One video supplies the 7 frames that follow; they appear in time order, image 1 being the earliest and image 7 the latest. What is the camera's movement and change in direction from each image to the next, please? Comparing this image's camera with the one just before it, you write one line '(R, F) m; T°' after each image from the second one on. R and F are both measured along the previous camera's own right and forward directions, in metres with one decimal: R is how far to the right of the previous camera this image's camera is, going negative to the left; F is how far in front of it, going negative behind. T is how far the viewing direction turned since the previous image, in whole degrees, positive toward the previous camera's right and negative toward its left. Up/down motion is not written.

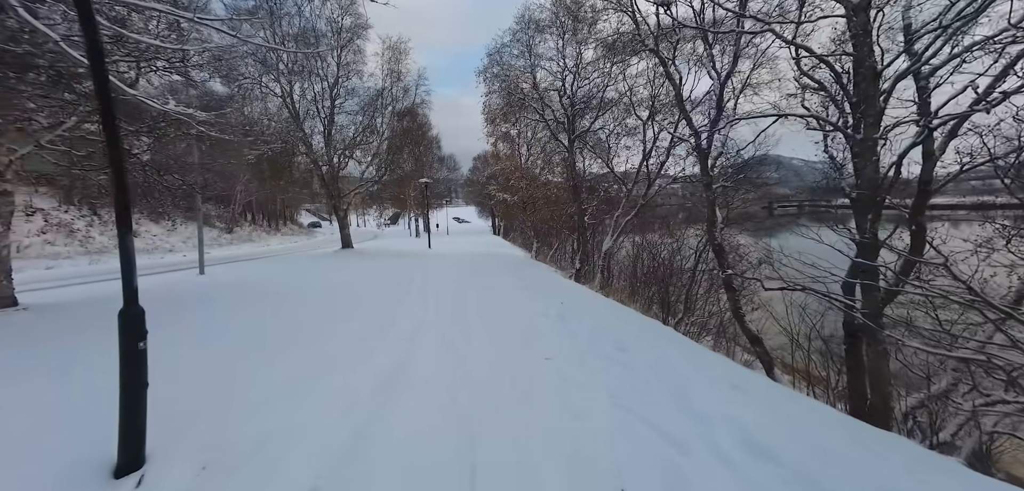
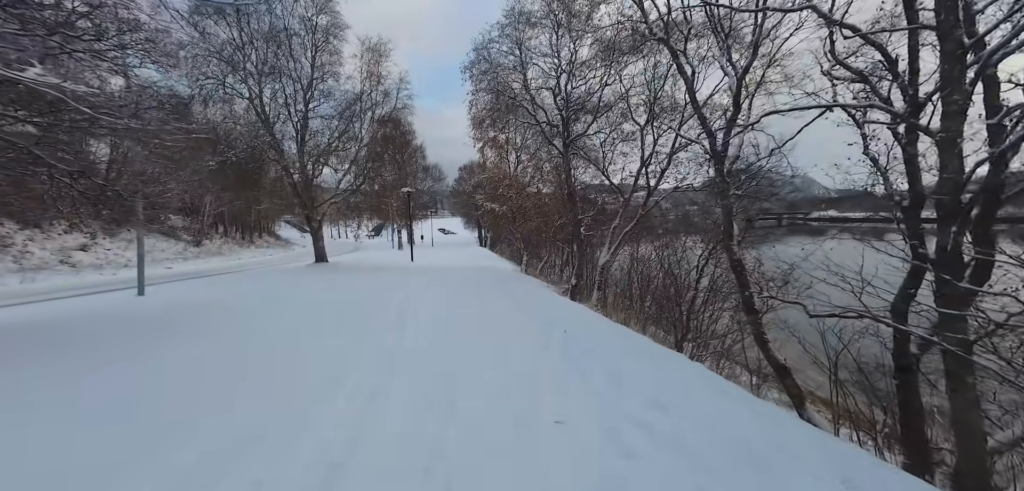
(-0.1, +1.0) m; +2°
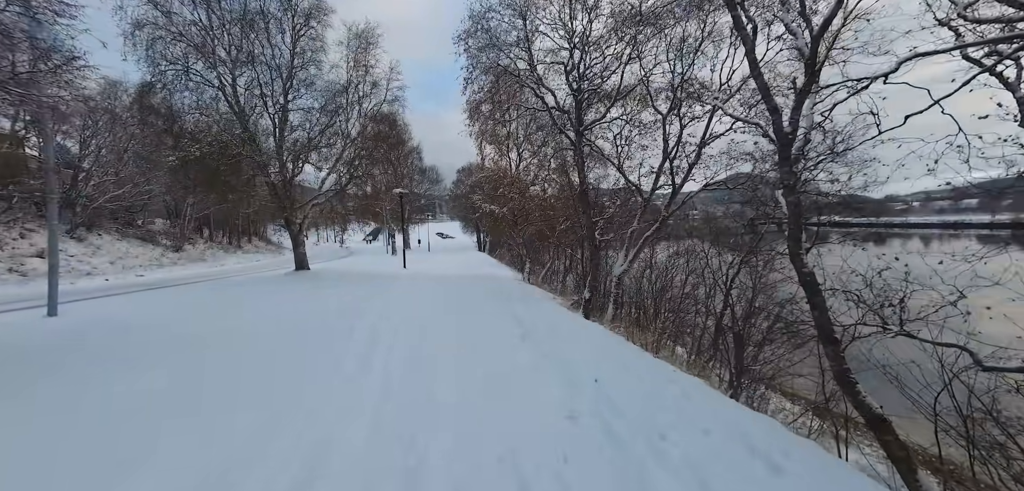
(-0.1, +1.5) m; 0°
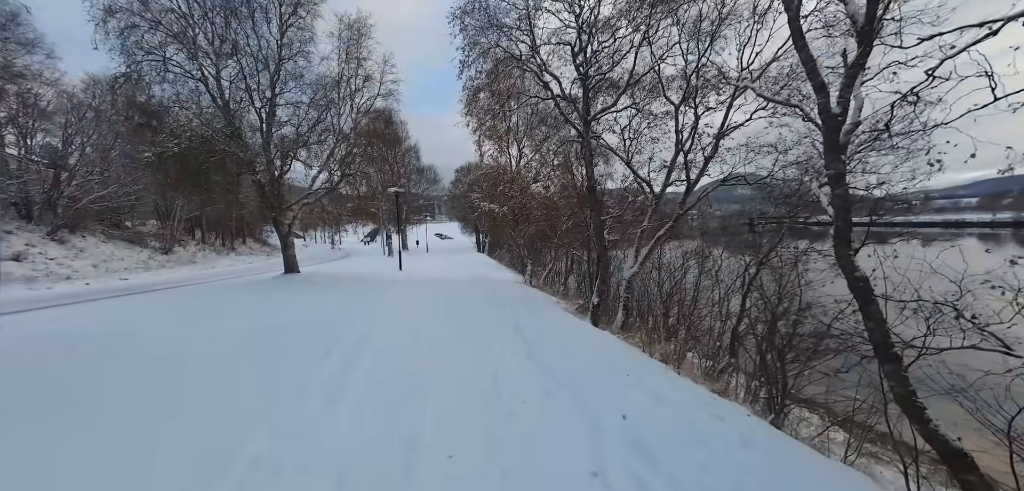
(0.0, +0.7) m; 0°
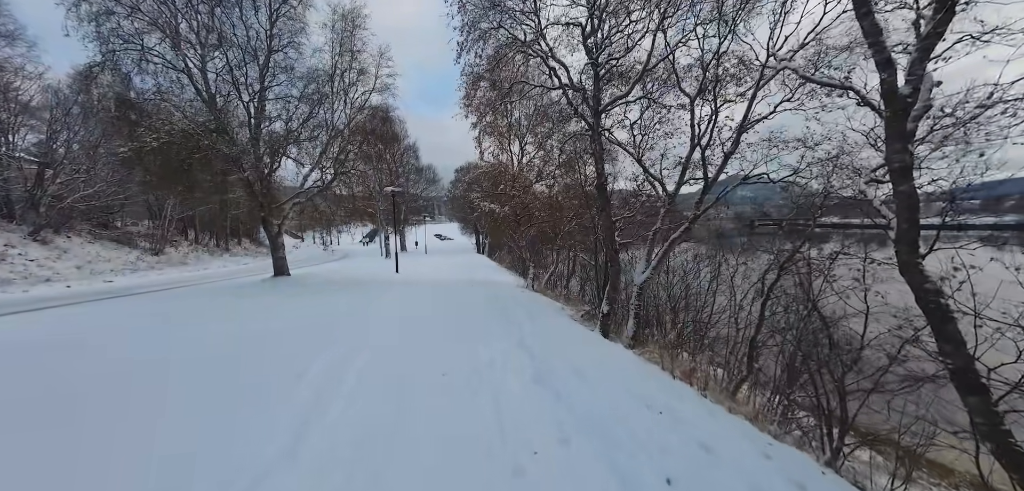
(-0.1, +0.7) m; 0°
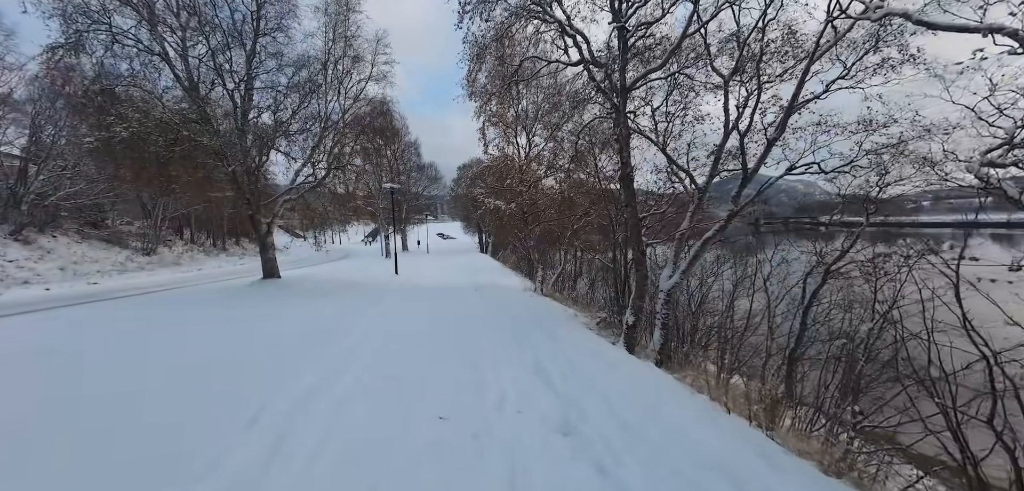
(-0.1, +1.0) m; 0°
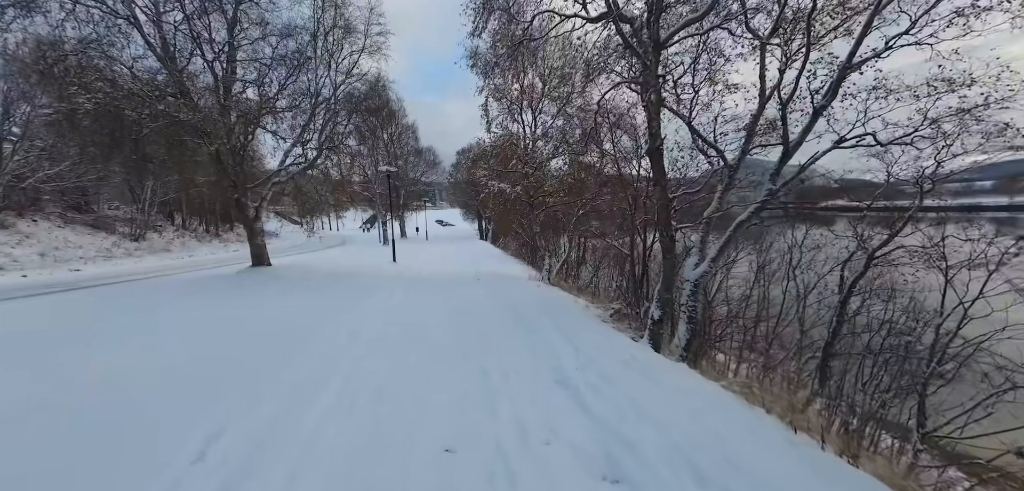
(-0.2, +0.7) m; 0°
